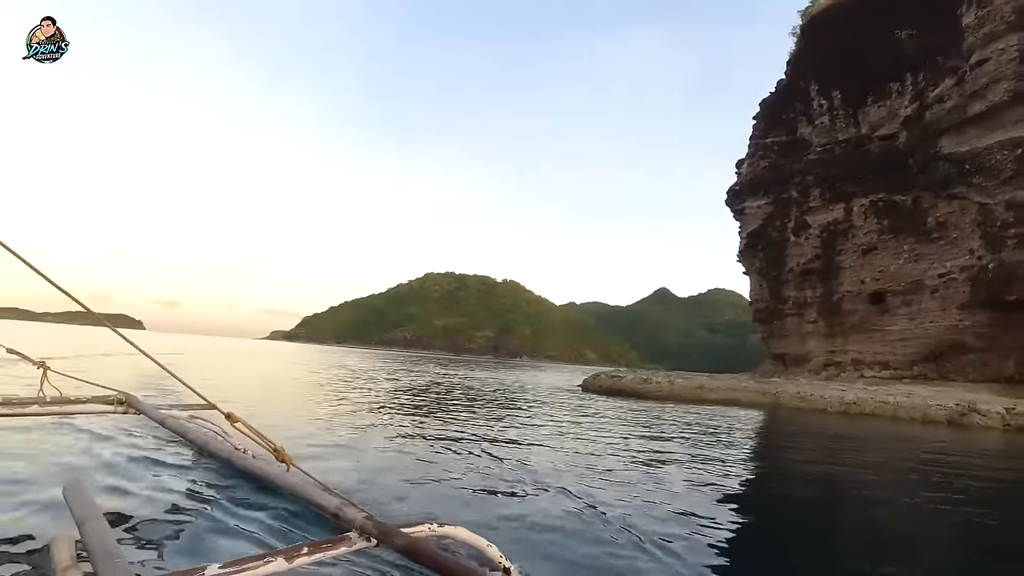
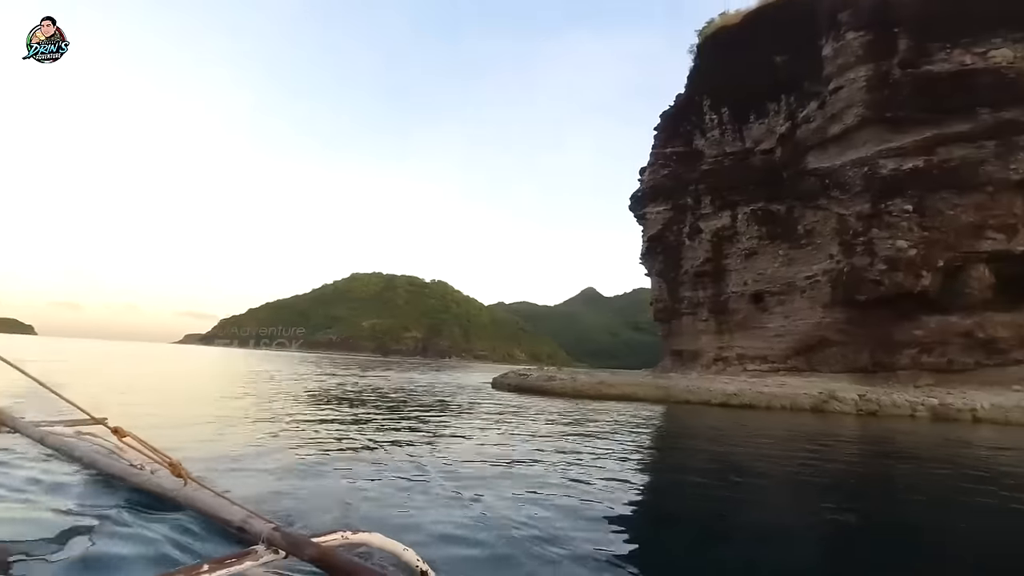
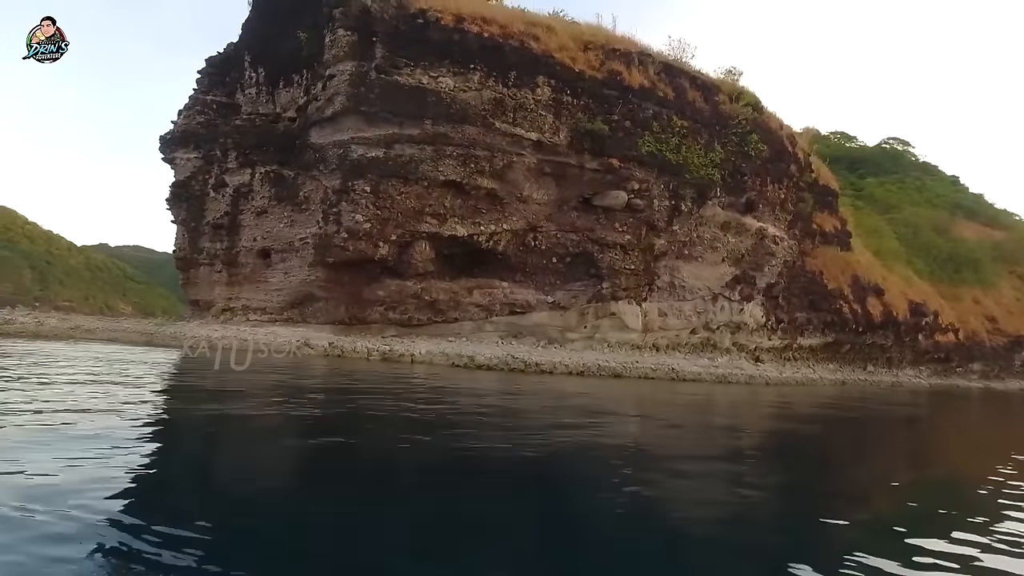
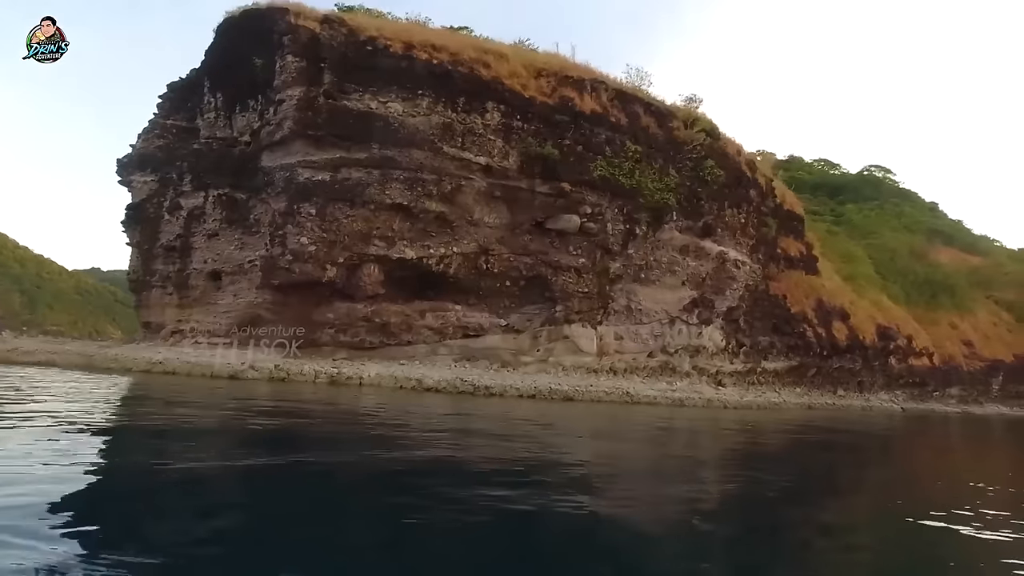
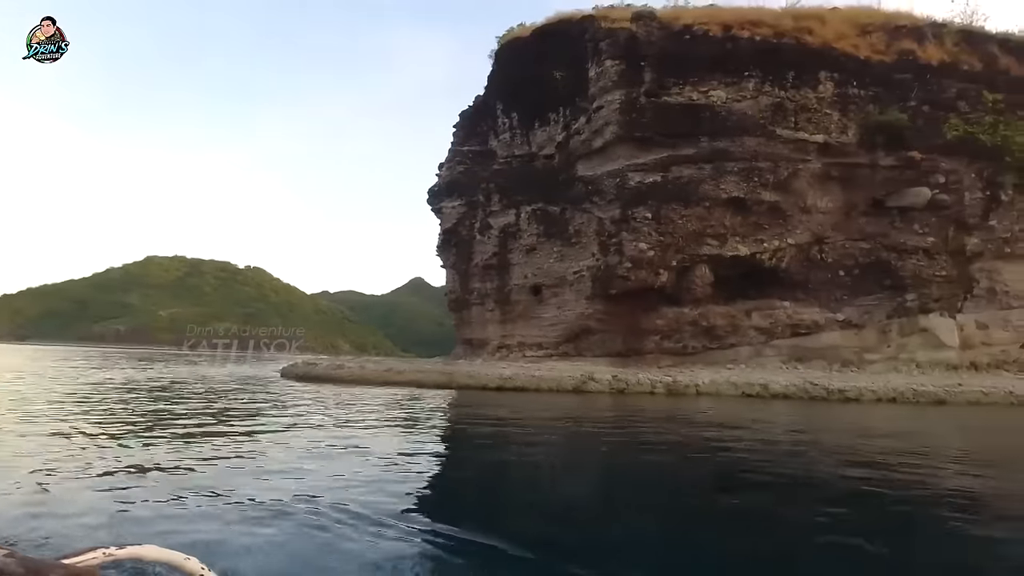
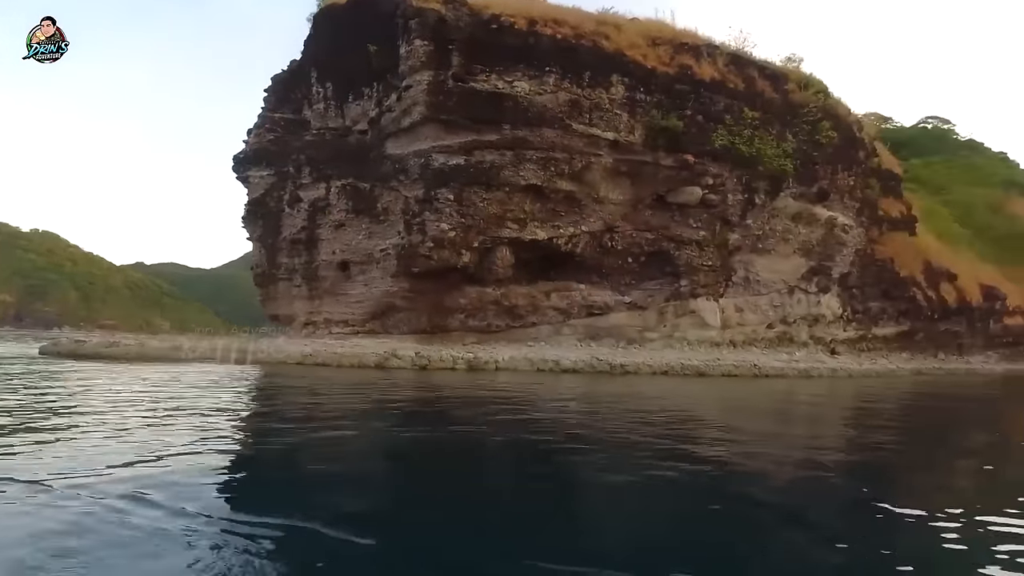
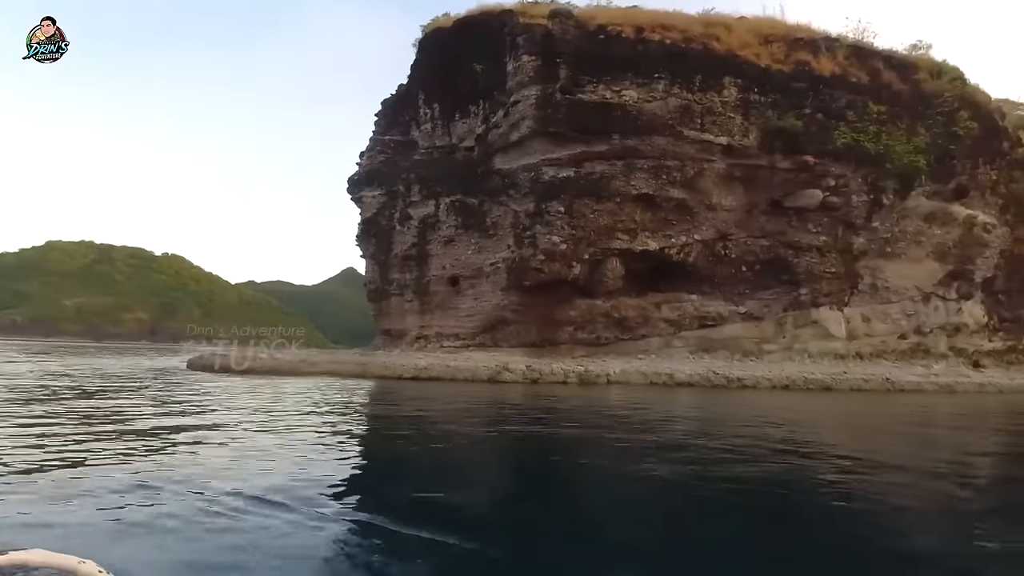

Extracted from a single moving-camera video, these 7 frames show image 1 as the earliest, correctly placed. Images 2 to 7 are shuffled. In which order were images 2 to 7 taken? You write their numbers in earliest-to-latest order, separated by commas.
2, 5, 7, 6, 3, 4
